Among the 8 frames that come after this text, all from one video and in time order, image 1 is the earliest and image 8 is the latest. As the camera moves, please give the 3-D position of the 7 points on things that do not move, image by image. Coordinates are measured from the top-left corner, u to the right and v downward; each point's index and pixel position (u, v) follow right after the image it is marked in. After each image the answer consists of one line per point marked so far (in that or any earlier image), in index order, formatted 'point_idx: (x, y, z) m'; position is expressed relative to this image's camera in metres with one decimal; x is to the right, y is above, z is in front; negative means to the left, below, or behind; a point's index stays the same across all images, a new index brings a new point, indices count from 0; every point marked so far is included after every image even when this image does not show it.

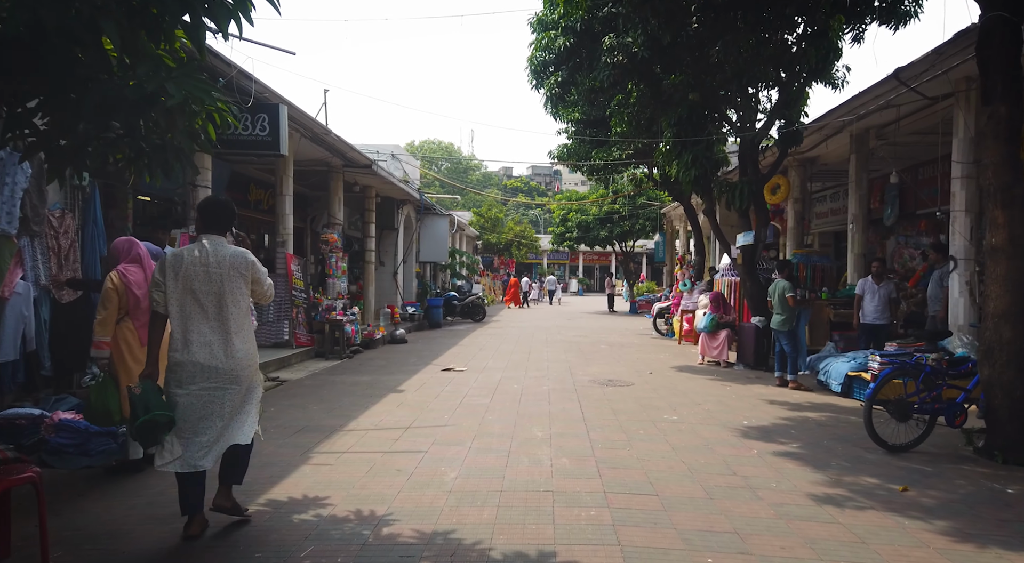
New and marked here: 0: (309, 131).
0: (-3.3, +2.4, +12.6) m
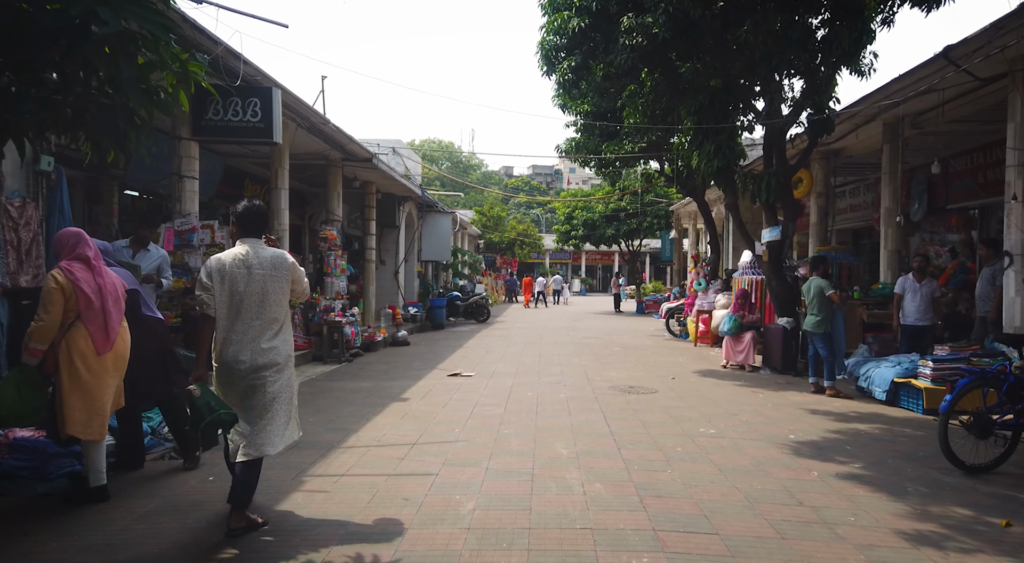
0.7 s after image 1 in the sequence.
0: (-3.2, +2.5, +11.9) m
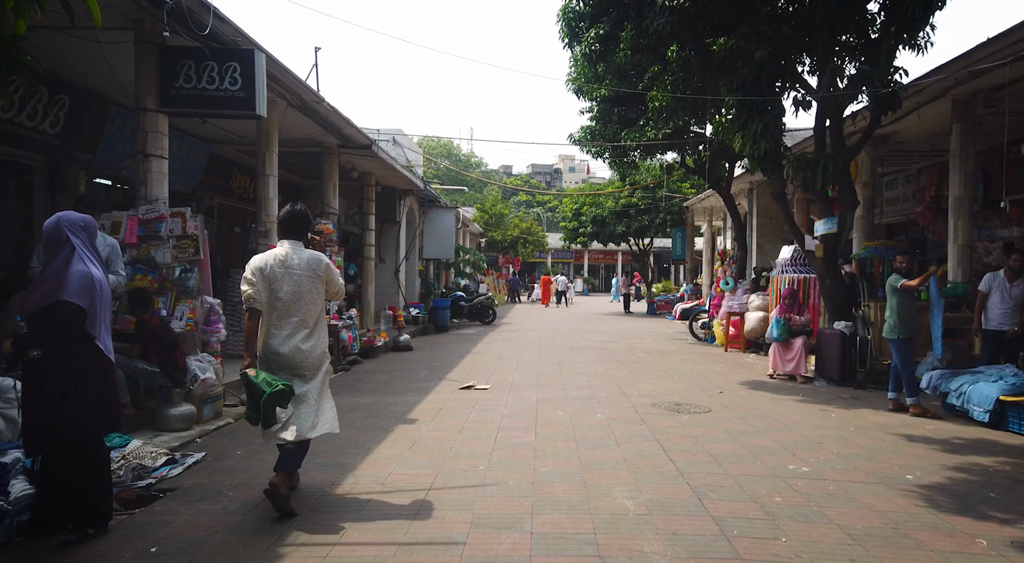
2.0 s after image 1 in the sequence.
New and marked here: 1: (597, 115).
0: (-2.9, +2.5, +10.5) m
1: (+1.9, +3.7, +17.3) m
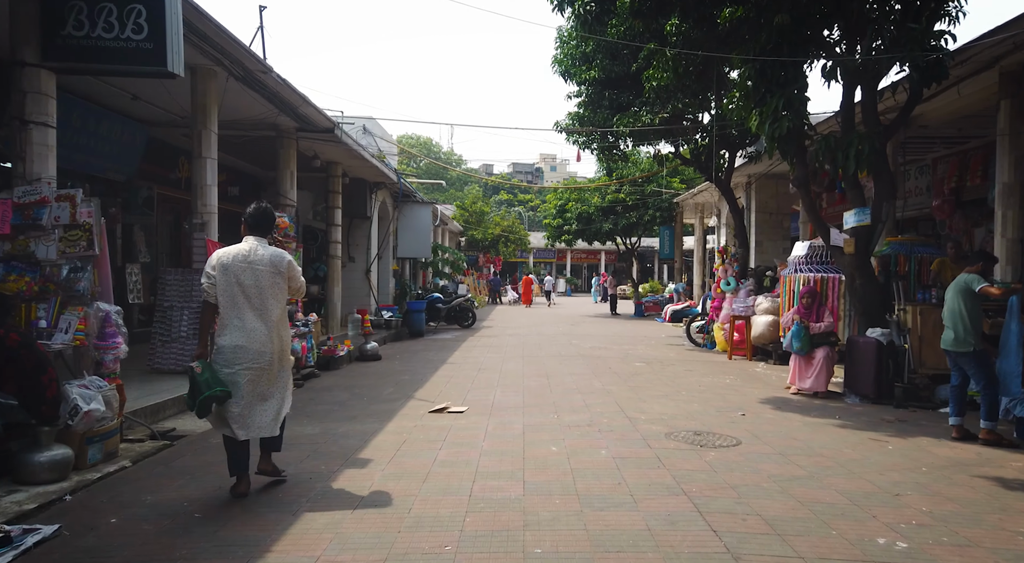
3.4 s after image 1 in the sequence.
0: (-3.2, +2.5, +8.9) m
1: (+1.5, +3.7, +15.9) m
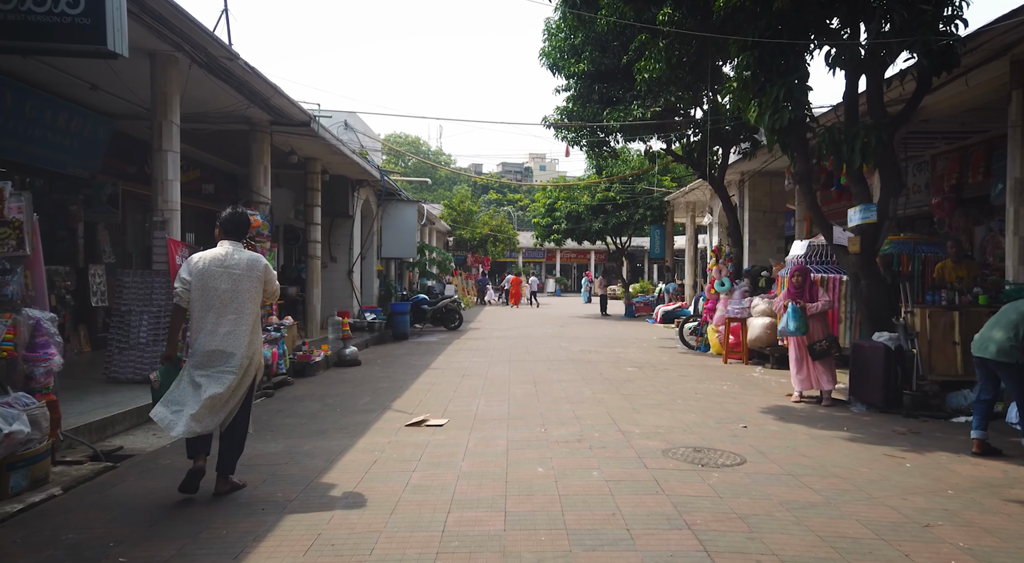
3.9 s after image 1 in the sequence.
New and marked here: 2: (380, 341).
0: (-3.3, +2.4, +8.3) m
1: (+1.2, +3.7, +15.3) m
2: (-2.7, -1.2, +15.9) m
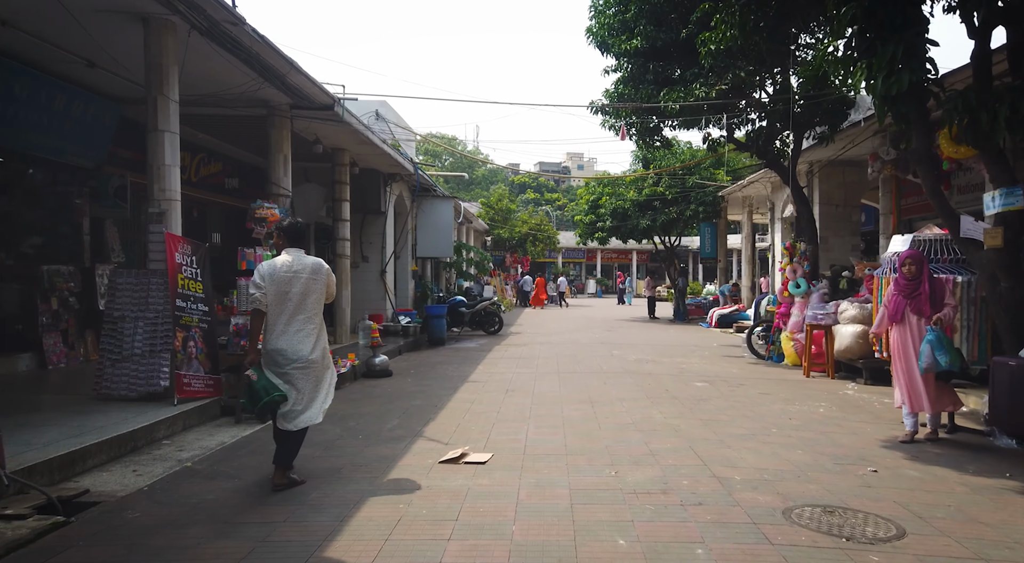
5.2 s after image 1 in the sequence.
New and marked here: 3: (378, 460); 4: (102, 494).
0: (-2.8, +2.4, +7.1) m
1: (+2.1, +3.6, +13.8) m
2: (-1.8, -1.2, +14.6) m
3: (-1.0, -1.3, +5.5) m
4: (-2.6, -1.3, +4.9) m
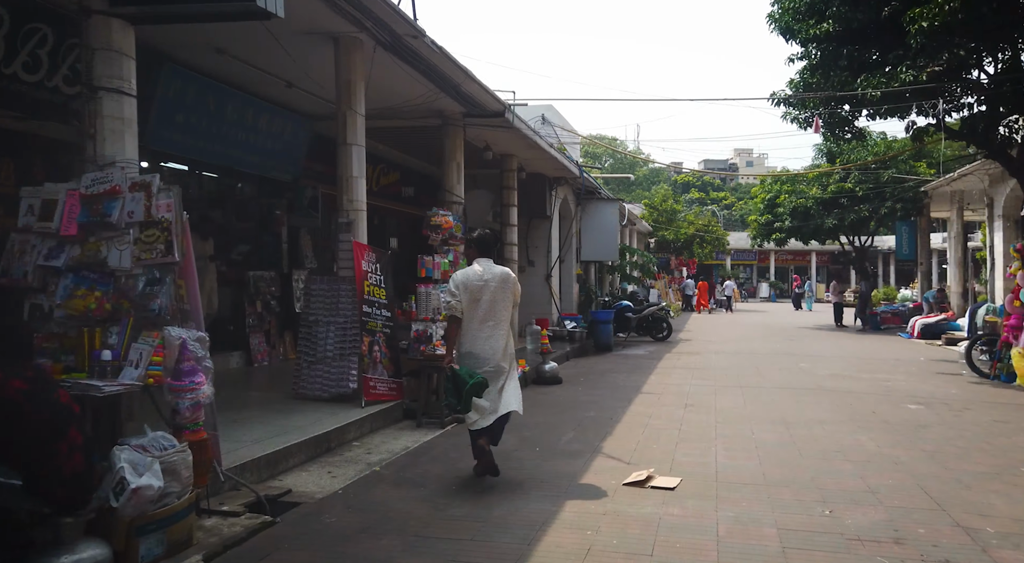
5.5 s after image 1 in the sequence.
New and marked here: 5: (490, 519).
0: (-1.2, +2.3, +7.3) m
1: (+5.0, +3.5, +12.9) m
2: (+1.3, -1.3, +14.4) m
3: (+0.3, -1.4, +5.4) m
4: (-1.4, -1.4, +5.1) m
5: (-0.1, -1.4, +4.5) m
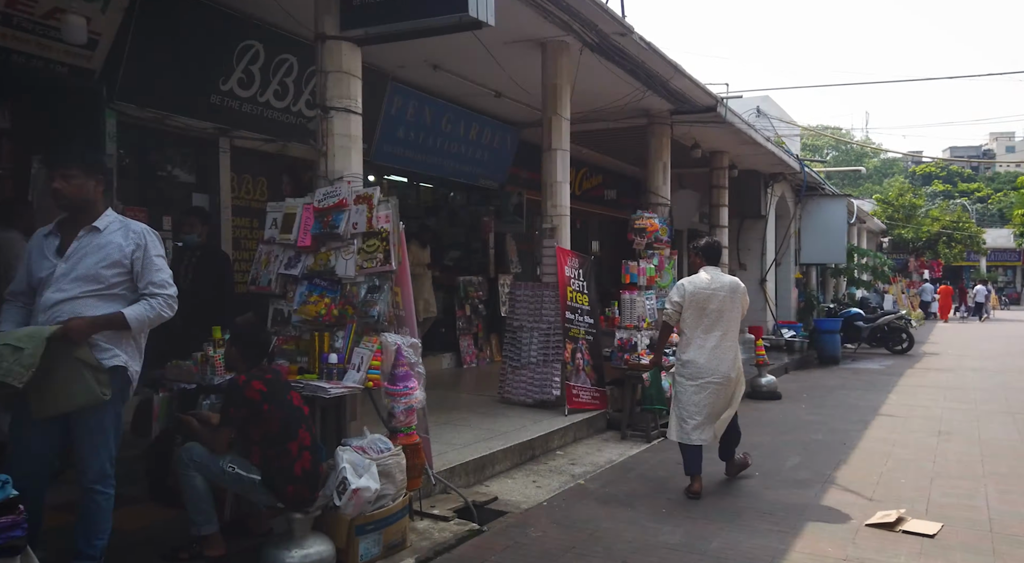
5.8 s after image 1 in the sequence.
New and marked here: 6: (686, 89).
0: (+0.7, +2.3, +7.2) m
1: (+8.1, +3.5, +11.0) m
2: (+5.0, -1.4, +13.5) m
3: (+1.7, -1.4, +4.9) m
4: (0.0, -1.5, +5.1) m
5: (+1.0, -1.4, +4.2) m
6: (+2.0, +2.2, +9.0) m
